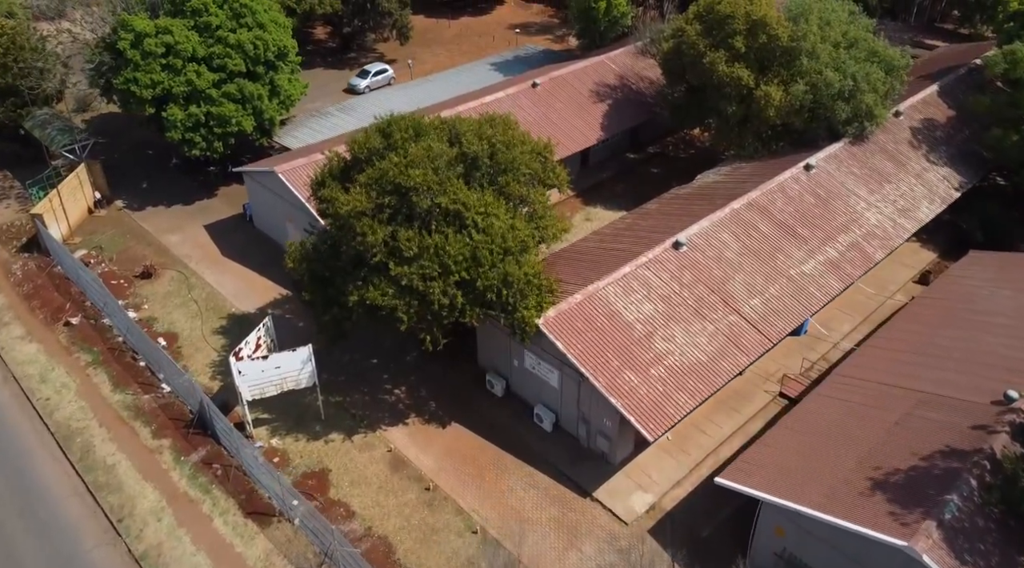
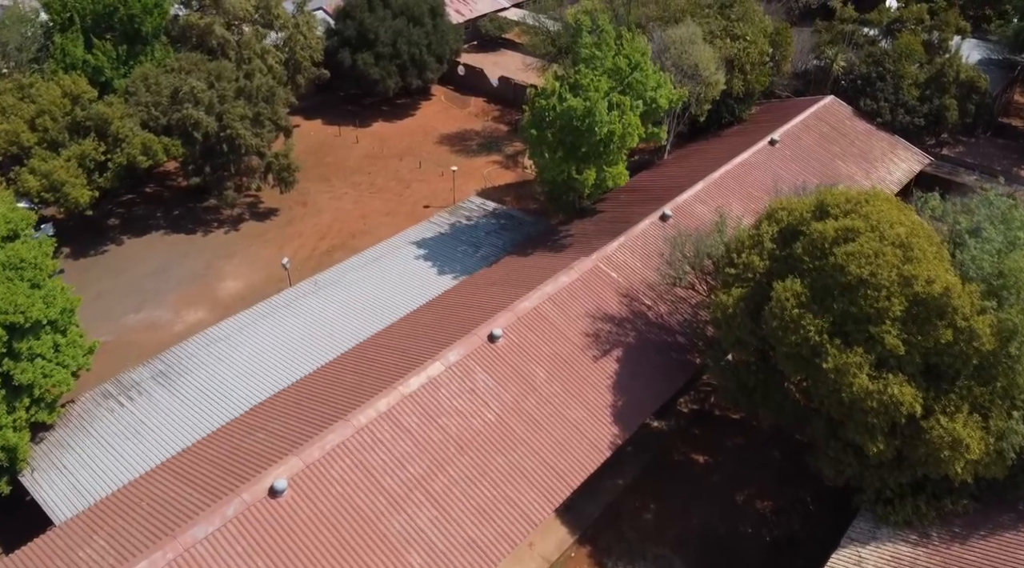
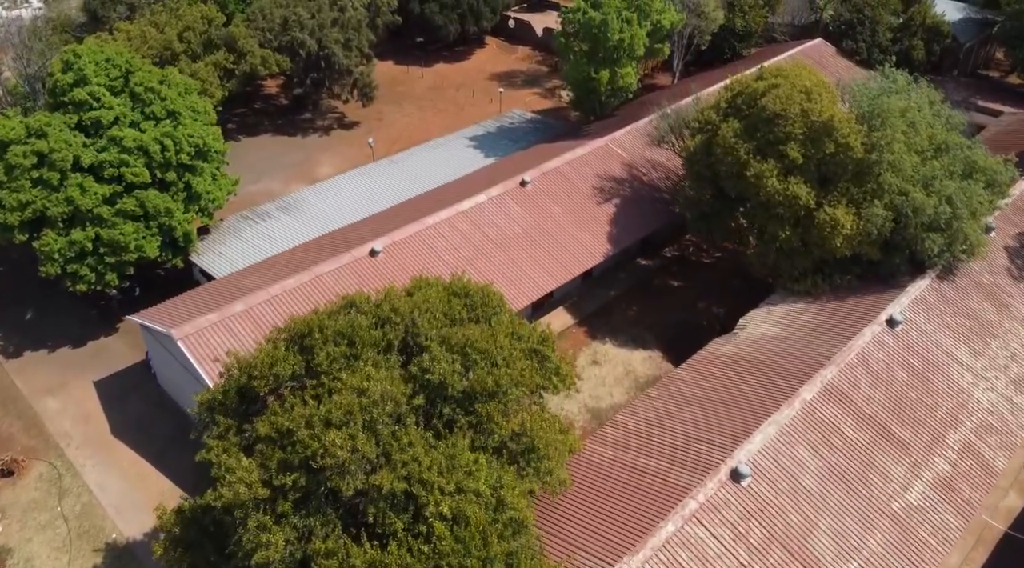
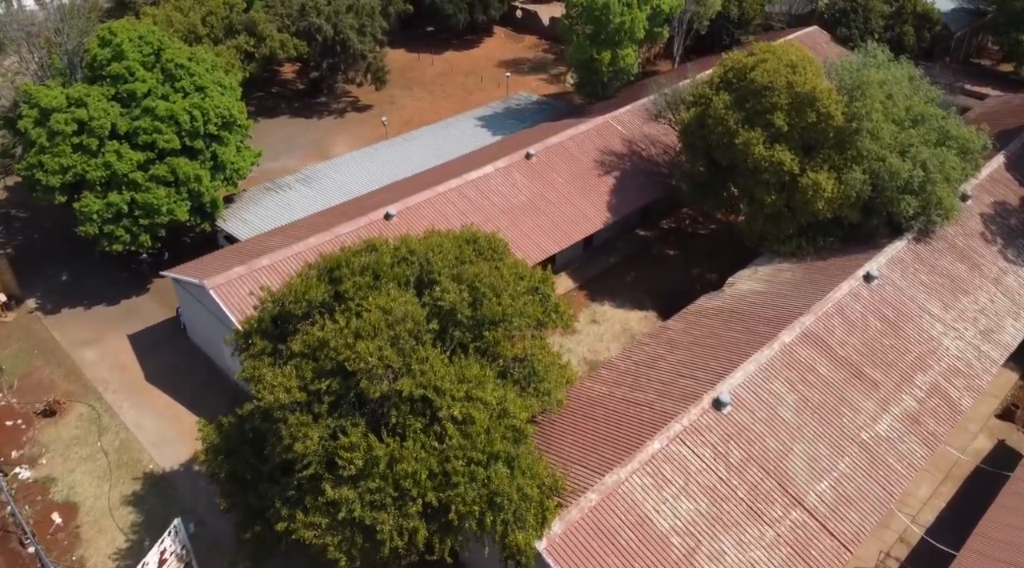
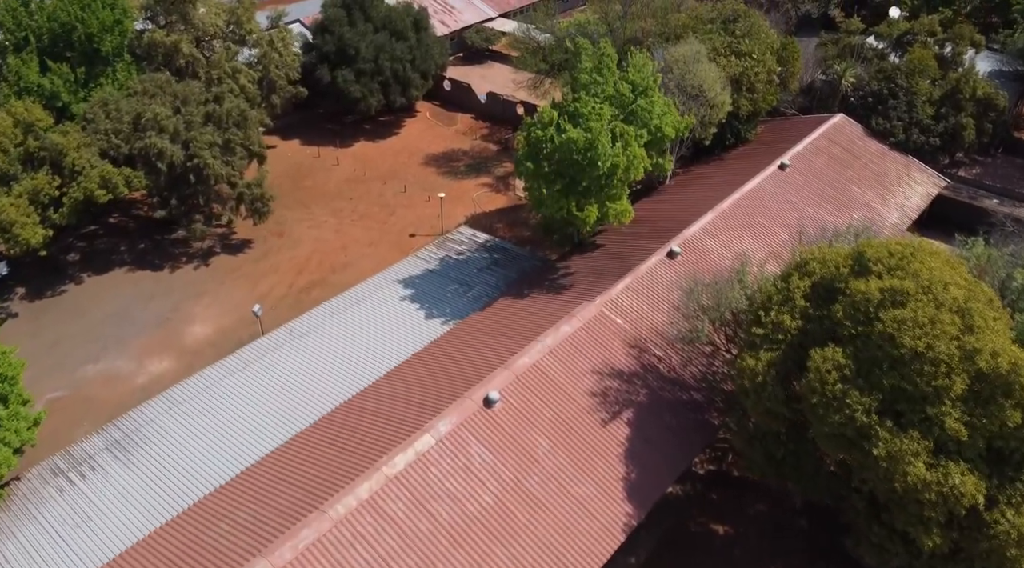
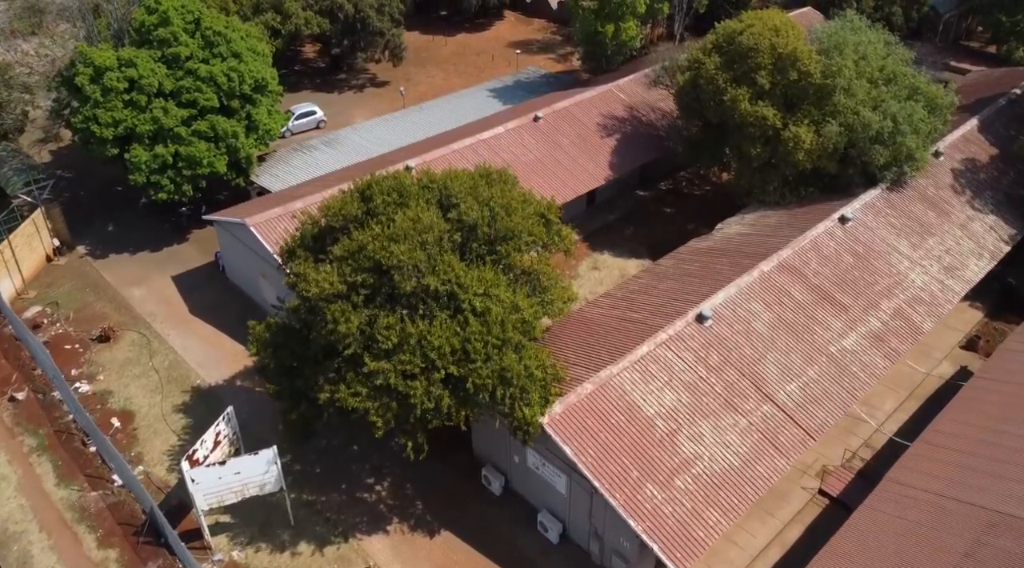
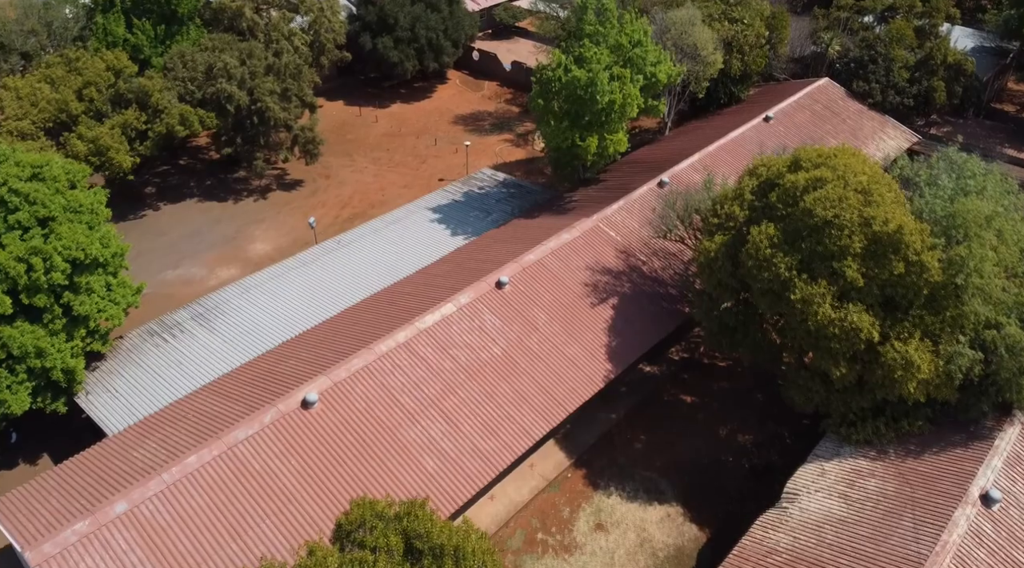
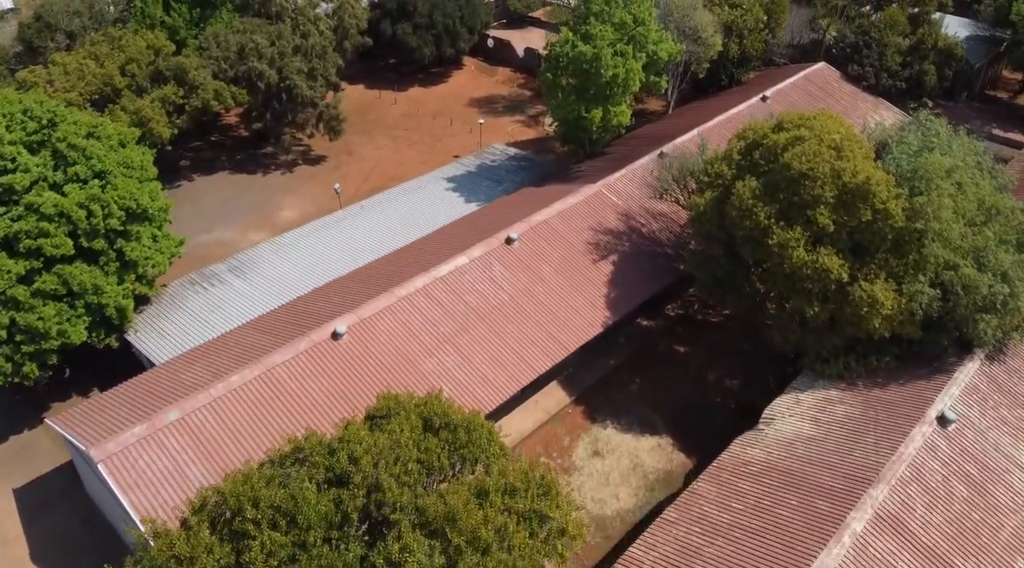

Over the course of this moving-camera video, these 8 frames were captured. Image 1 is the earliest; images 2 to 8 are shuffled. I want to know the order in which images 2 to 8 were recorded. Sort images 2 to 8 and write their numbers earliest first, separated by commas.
6, 4, 3, 8, 7, 2, 5
